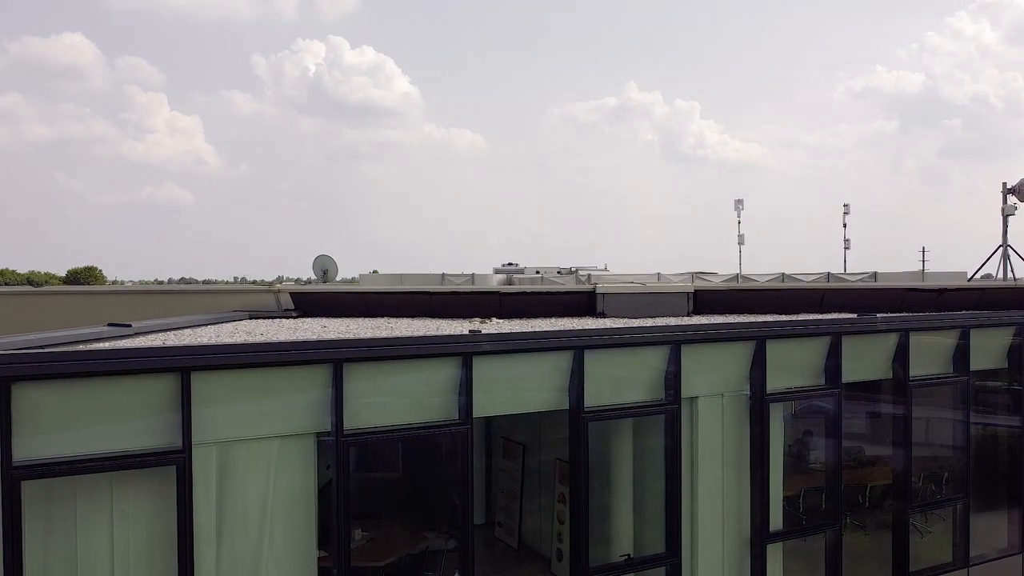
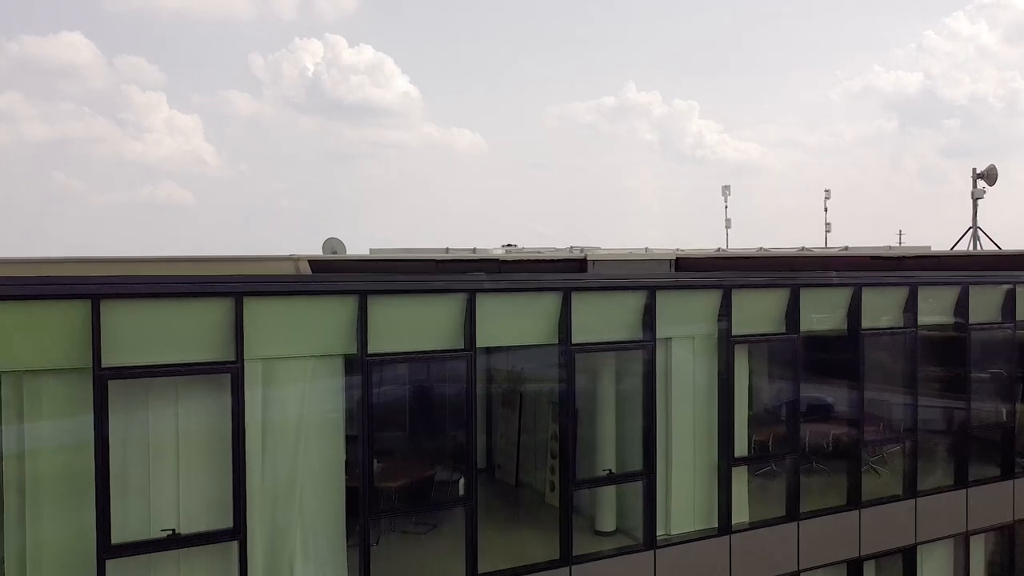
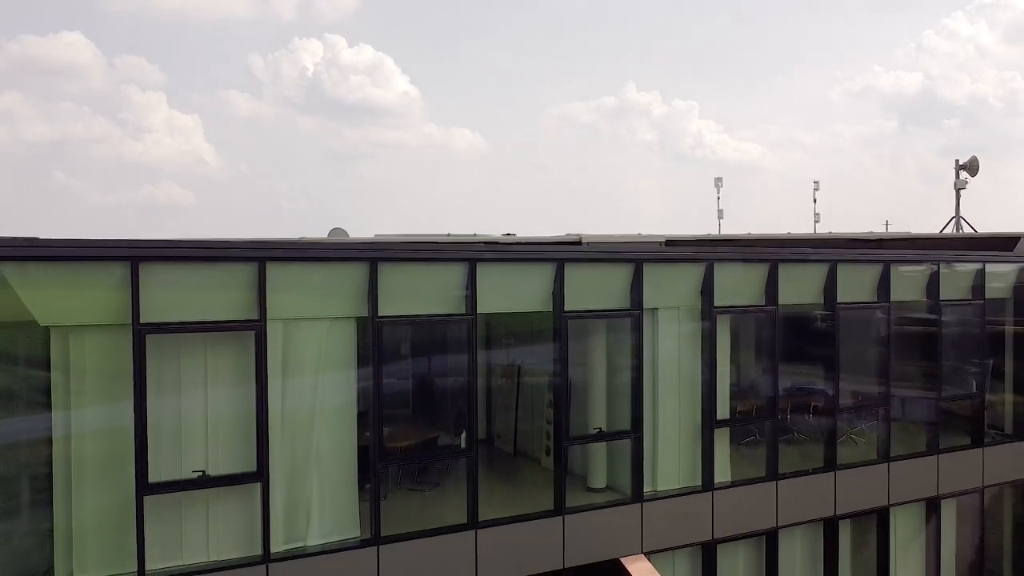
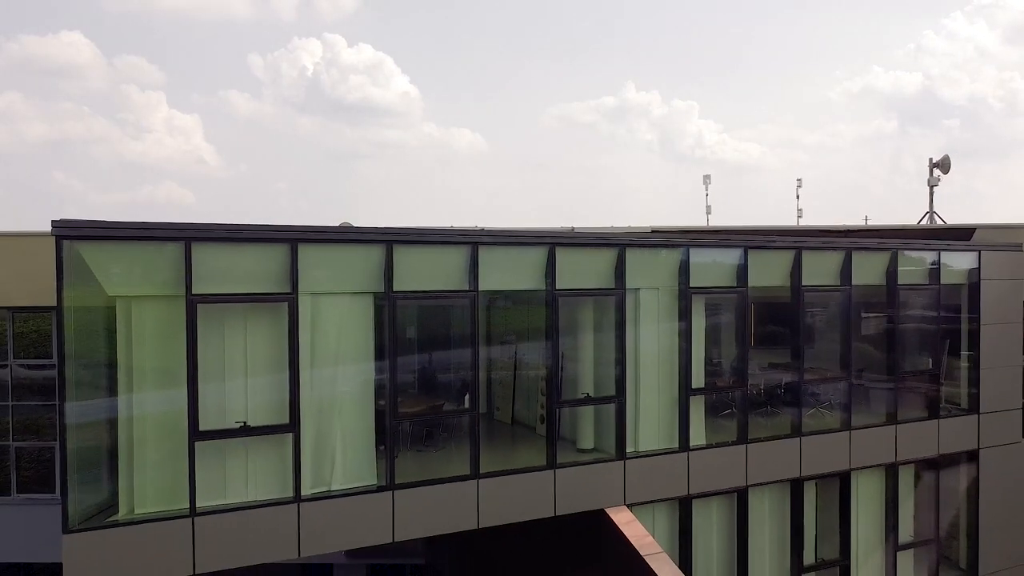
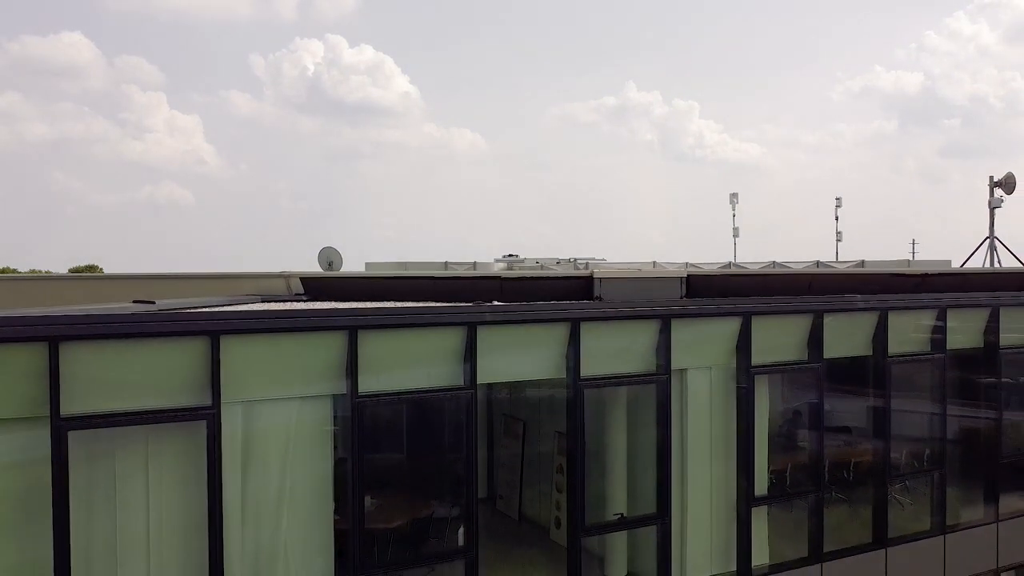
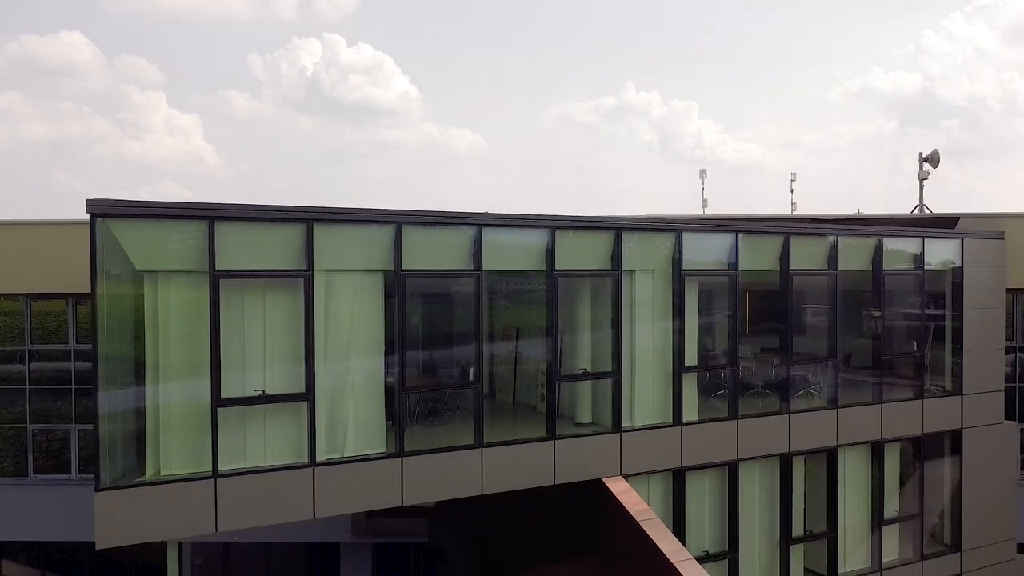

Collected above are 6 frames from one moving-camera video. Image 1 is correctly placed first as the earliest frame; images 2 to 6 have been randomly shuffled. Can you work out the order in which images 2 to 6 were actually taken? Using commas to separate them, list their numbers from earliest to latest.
5, 2, 3, 4, 6
